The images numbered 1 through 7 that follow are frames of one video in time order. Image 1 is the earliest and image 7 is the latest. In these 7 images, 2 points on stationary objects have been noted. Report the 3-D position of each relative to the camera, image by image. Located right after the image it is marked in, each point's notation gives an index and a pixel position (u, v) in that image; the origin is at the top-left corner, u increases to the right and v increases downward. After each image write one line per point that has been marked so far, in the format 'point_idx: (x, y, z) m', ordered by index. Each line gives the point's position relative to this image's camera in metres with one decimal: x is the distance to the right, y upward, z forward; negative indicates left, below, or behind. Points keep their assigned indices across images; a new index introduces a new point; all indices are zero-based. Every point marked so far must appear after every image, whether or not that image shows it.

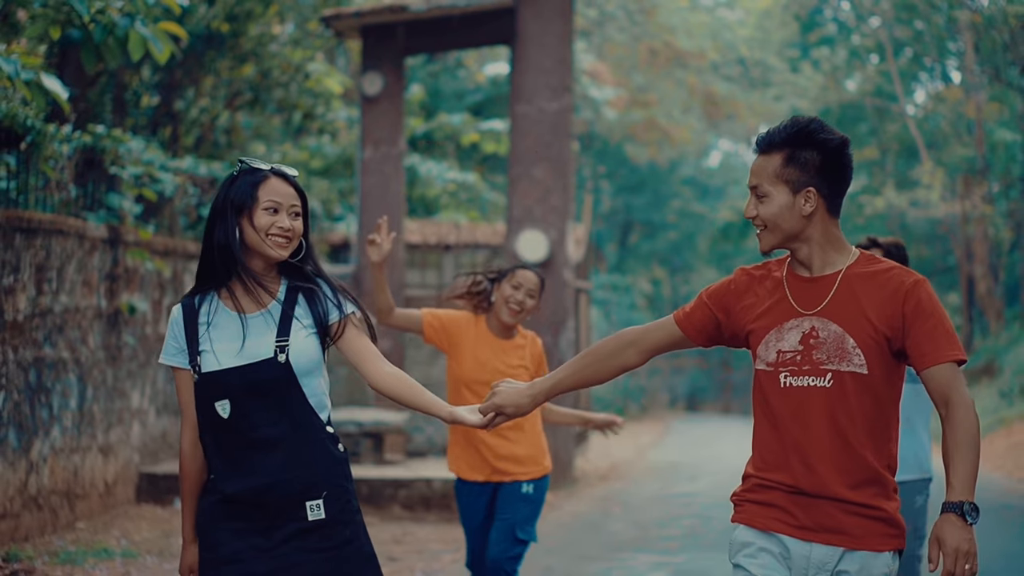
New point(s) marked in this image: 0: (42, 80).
0: (-2.6, +1.2, +6.9) m
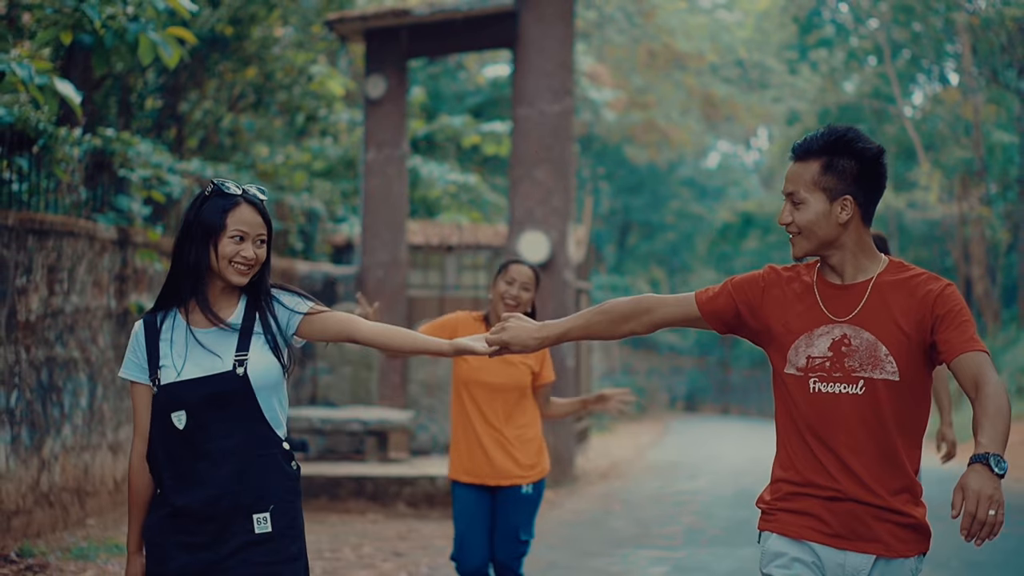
0: (-2.6, +1.2, +7.0) m
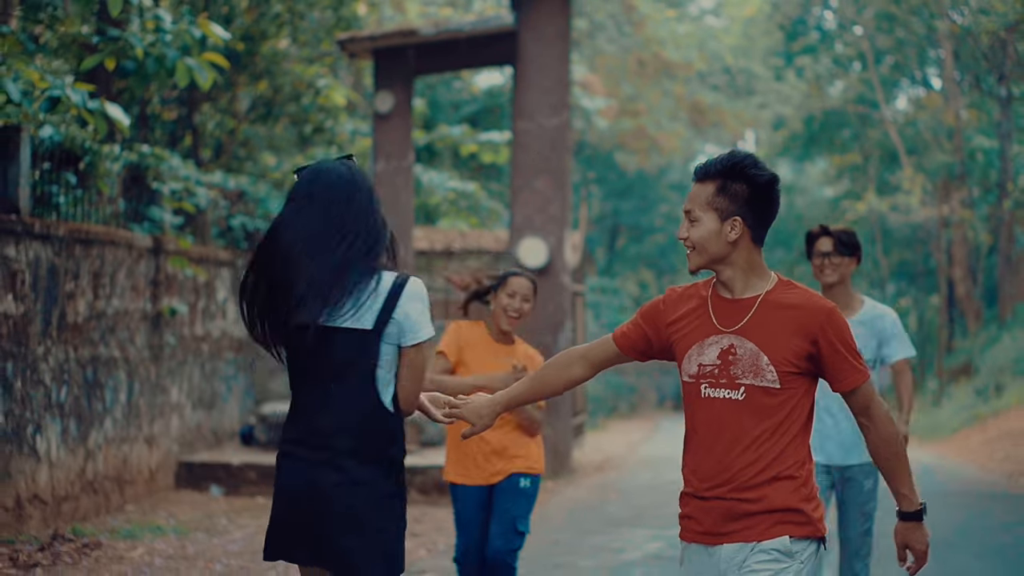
0: (-2.5, +1.1, +7.7) m
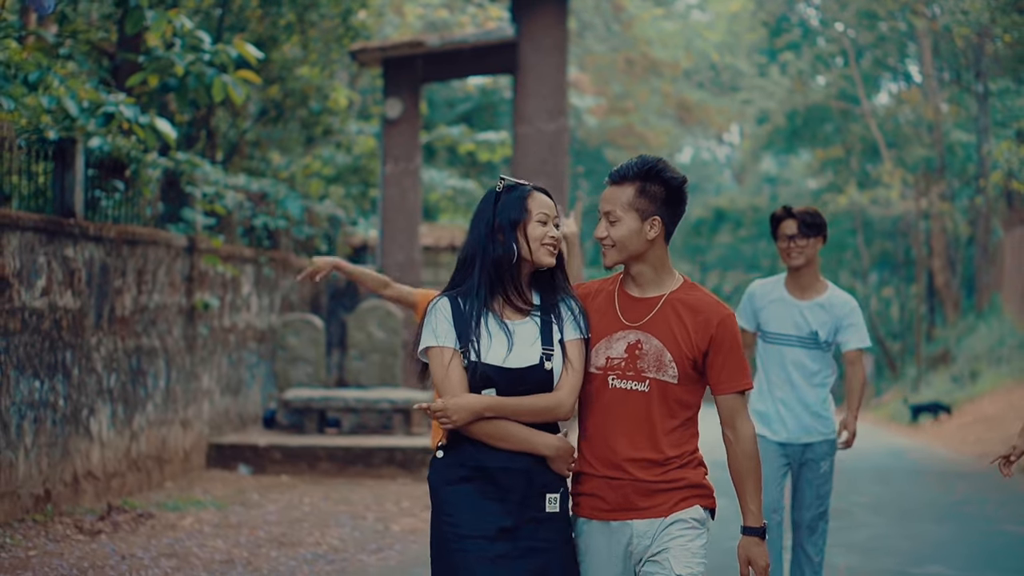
0: (-2.5, +1.1, +8.5) m
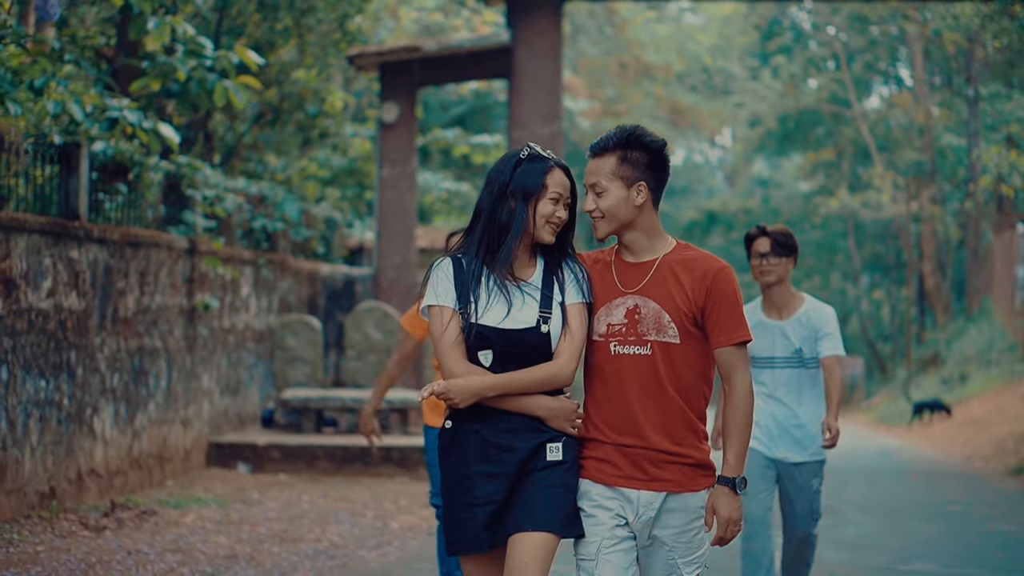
0: (-2.5, +1.1, +8.7) m
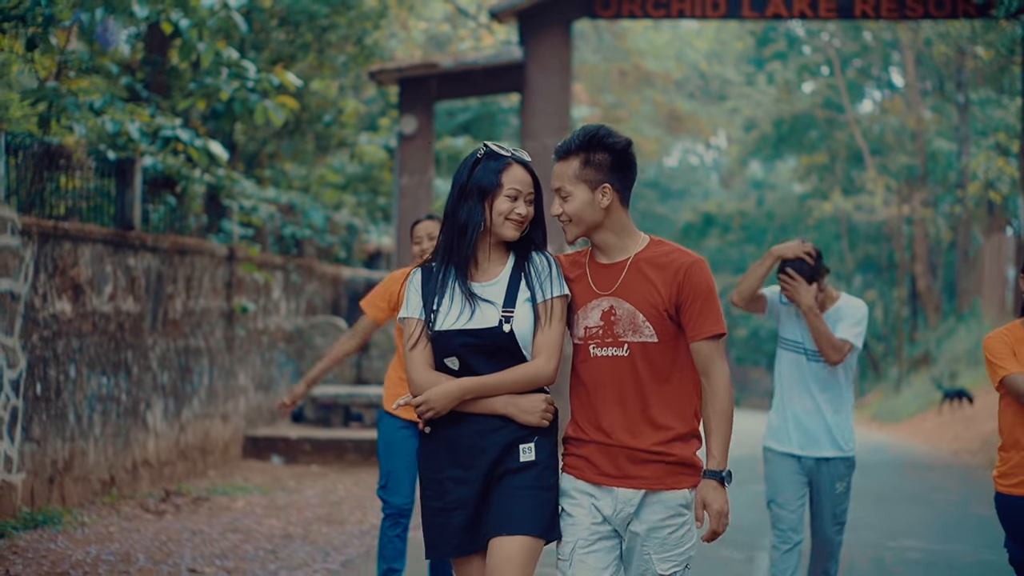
0: (-2.3, +1.1, +9.5) m
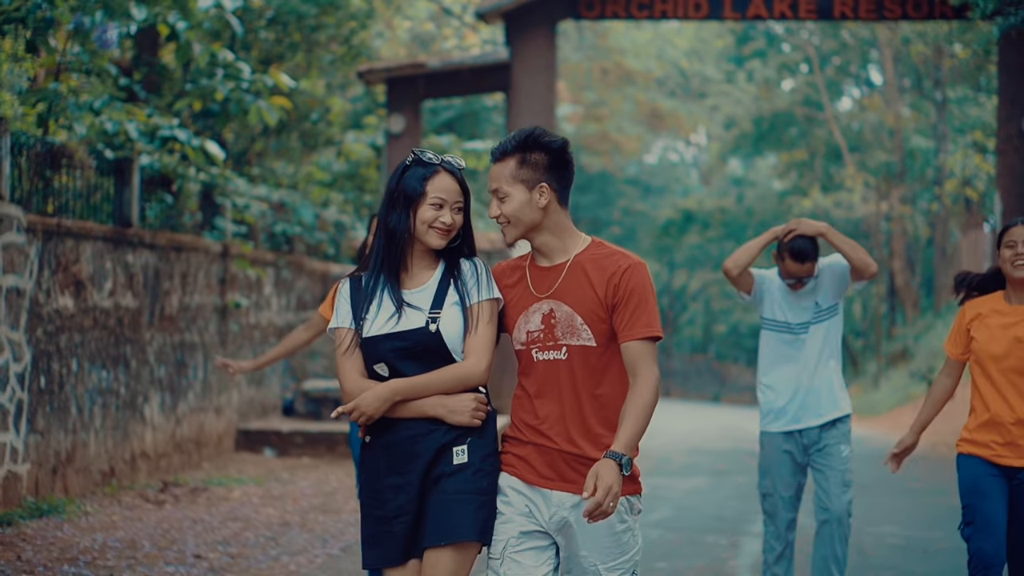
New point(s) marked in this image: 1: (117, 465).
0: (-2.4, +1.1, +9.7) m
1: (-3.0, -1.3, +9.3) m
